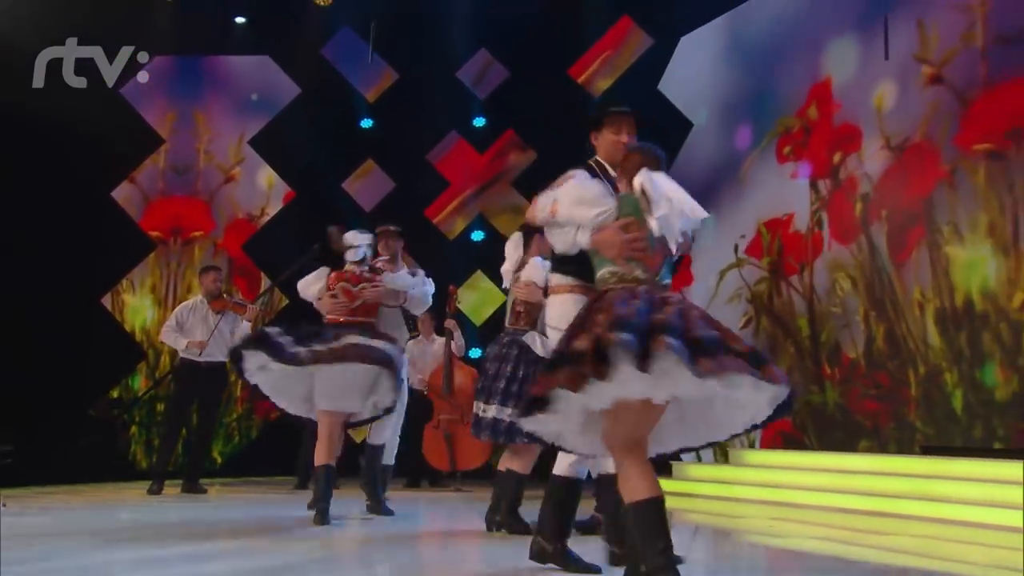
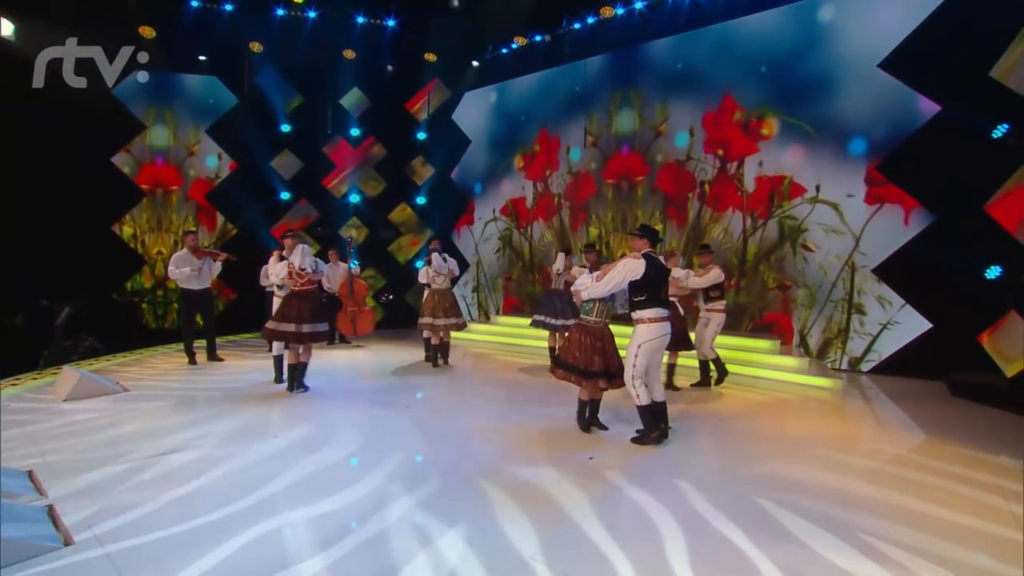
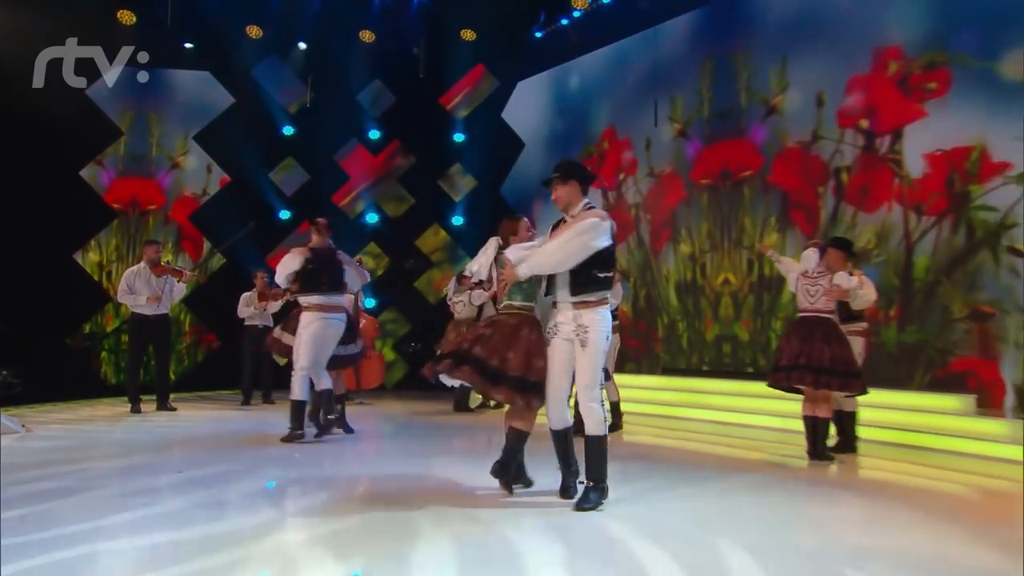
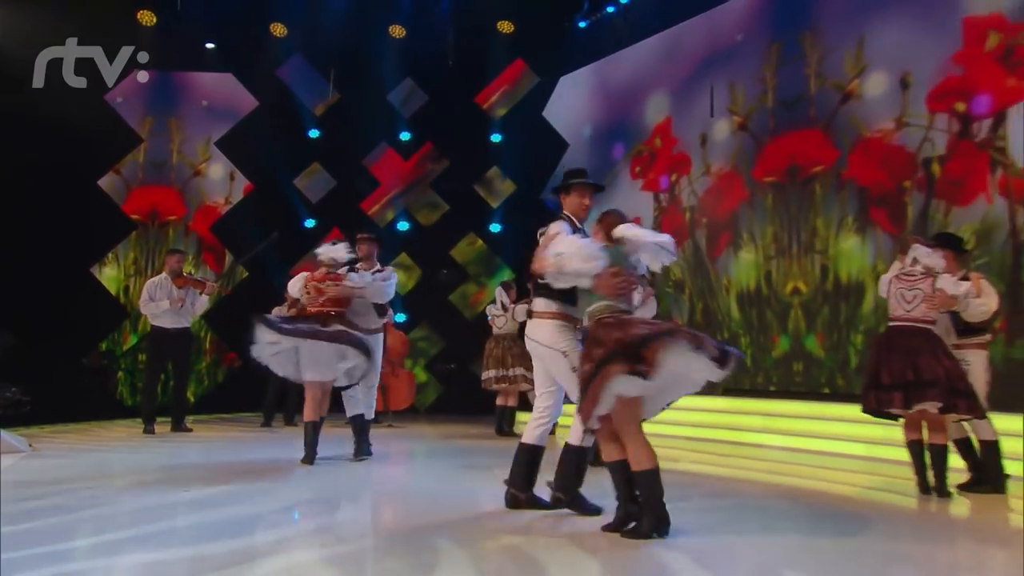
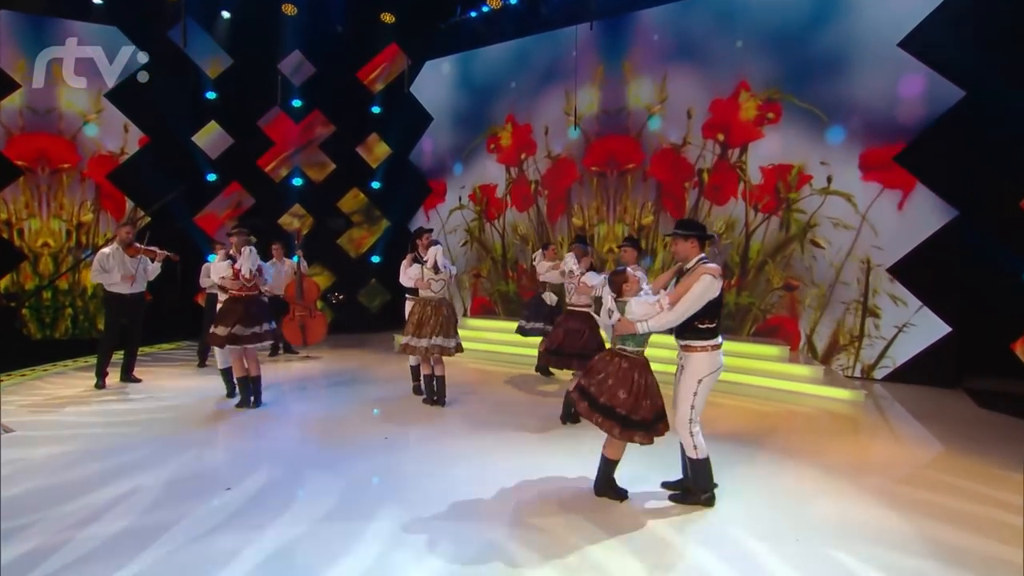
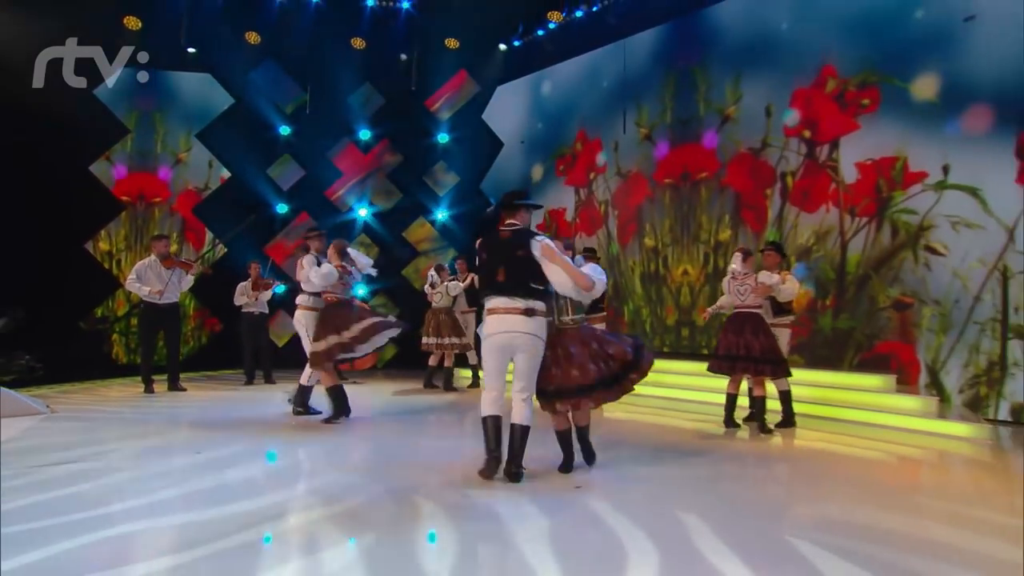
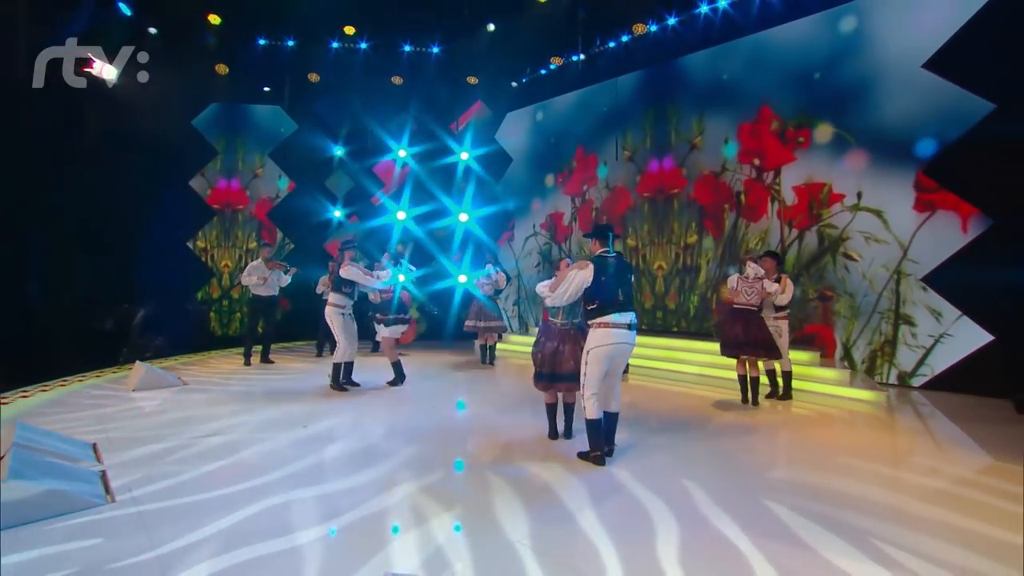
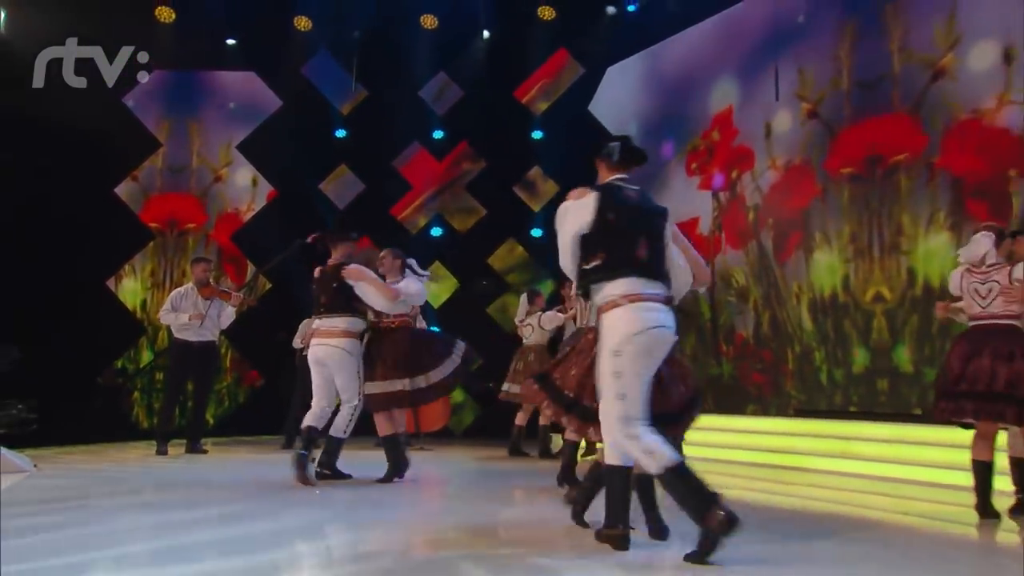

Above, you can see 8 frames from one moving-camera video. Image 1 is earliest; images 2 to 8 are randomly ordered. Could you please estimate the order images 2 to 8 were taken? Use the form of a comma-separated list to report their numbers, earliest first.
8, 4, 3, 6, 7, 2, 5
